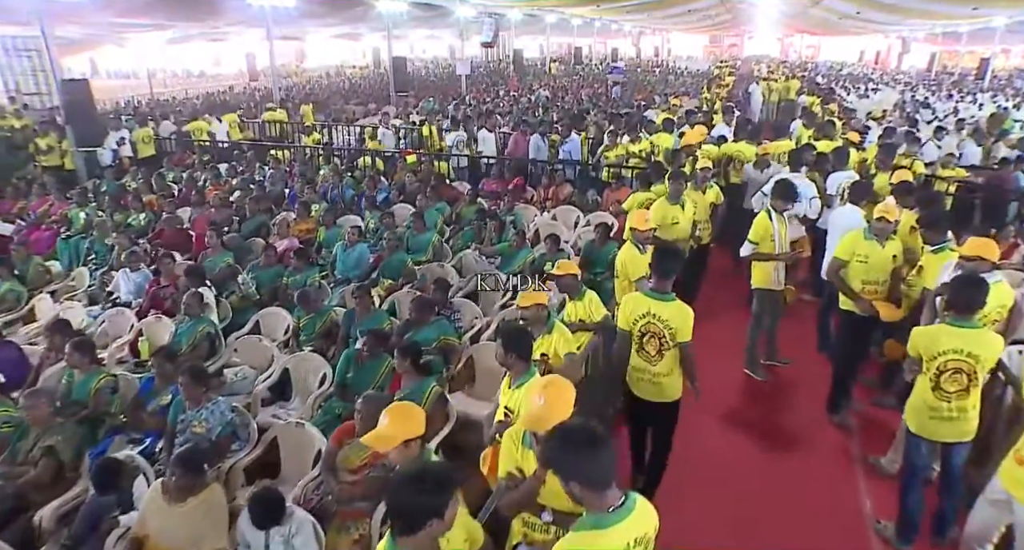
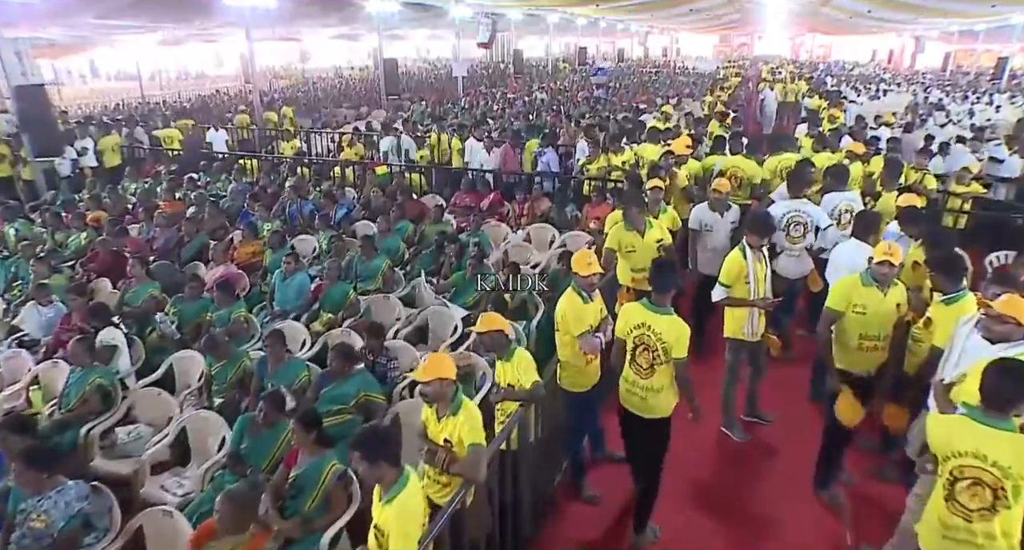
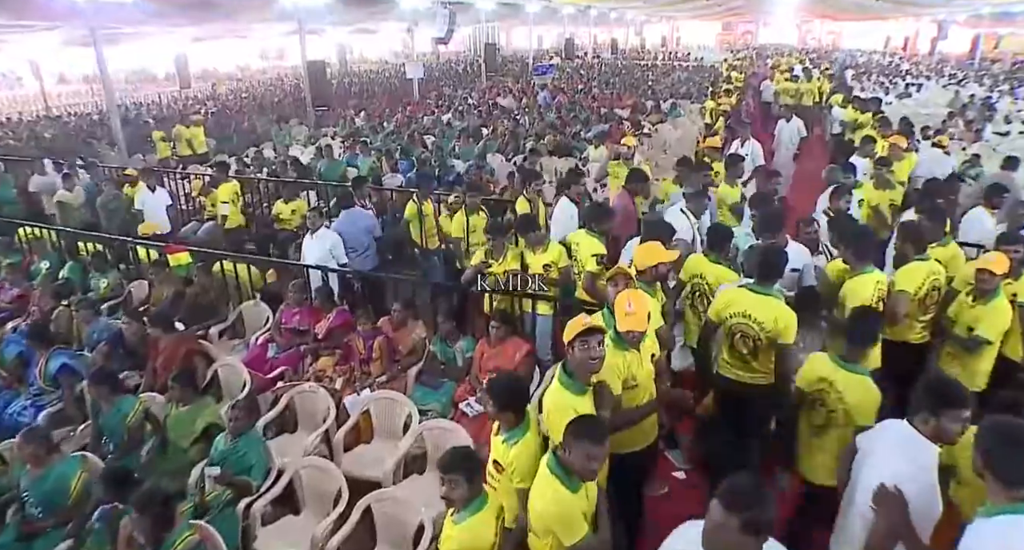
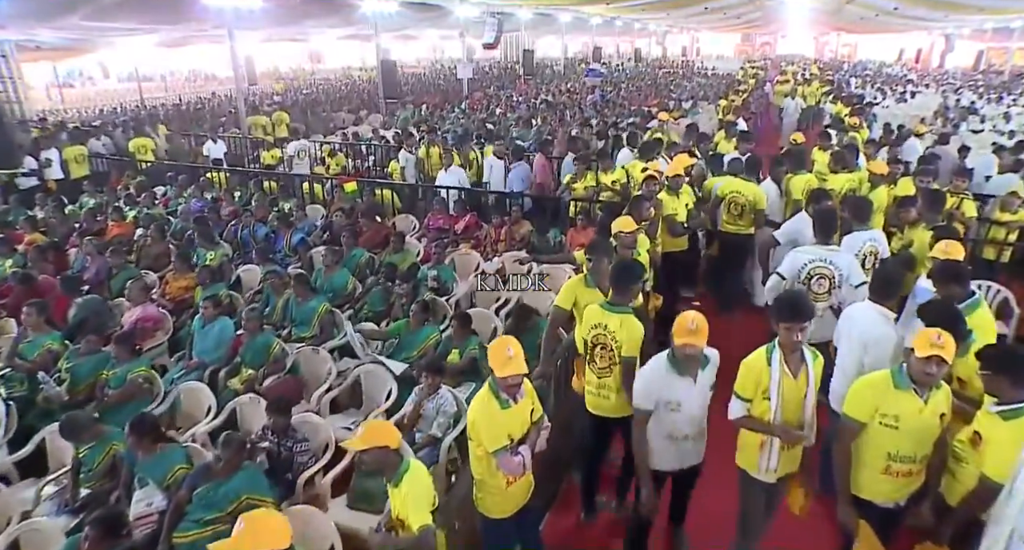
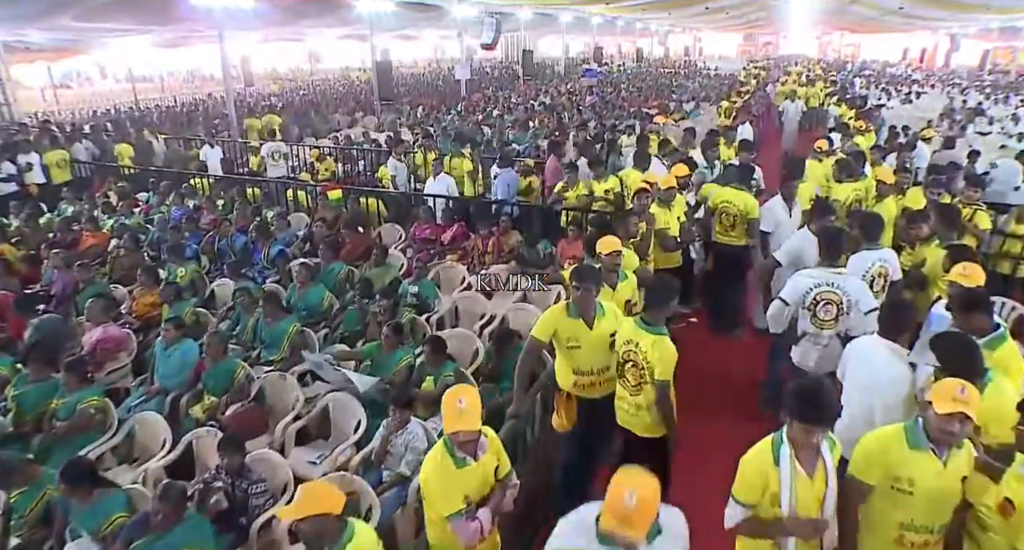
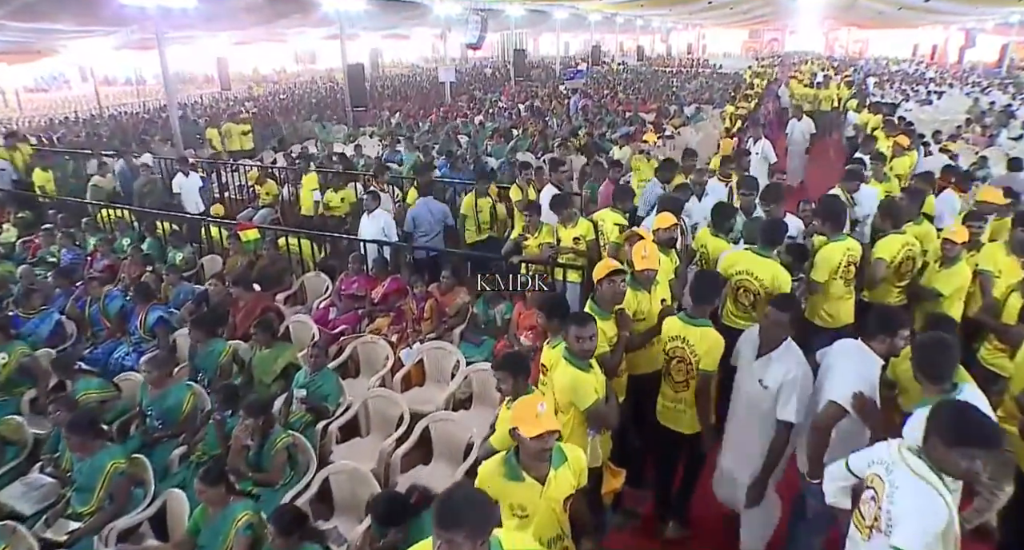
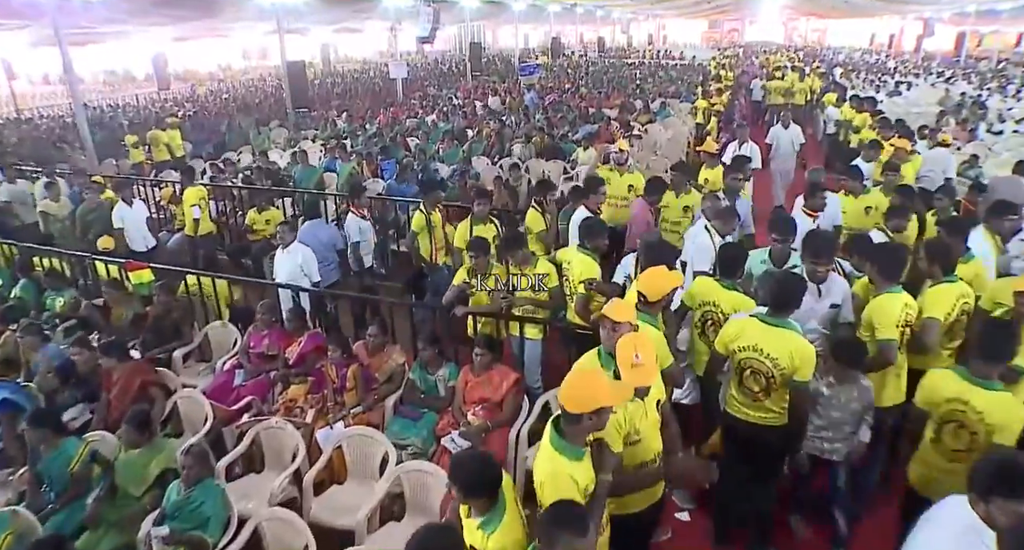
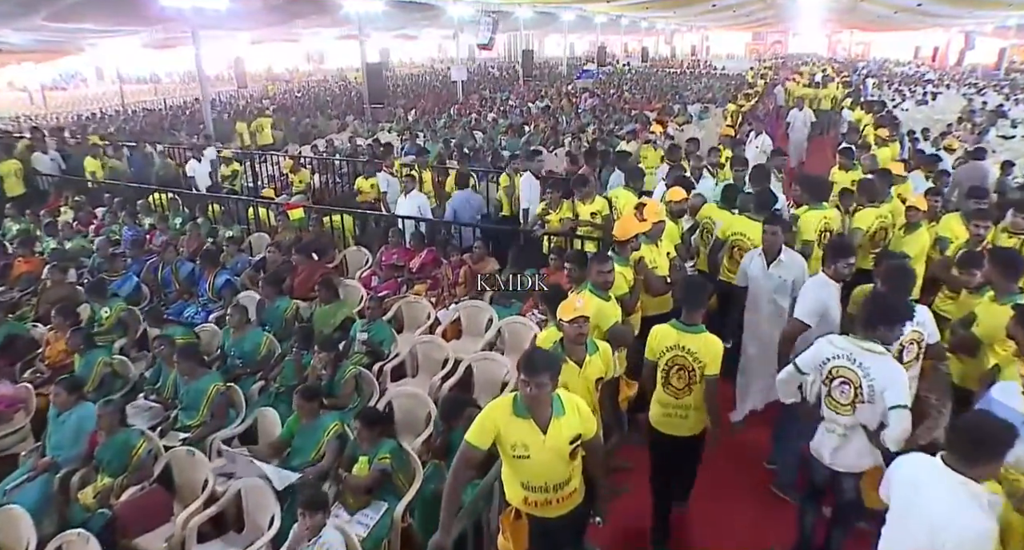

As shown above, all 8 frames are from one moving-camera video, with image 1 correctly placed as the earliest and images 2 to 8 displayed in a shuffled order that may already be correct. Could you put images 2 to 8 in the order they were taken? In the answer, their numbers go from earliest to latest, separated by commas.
2, 4, 5, 8, 6, 3, 7
